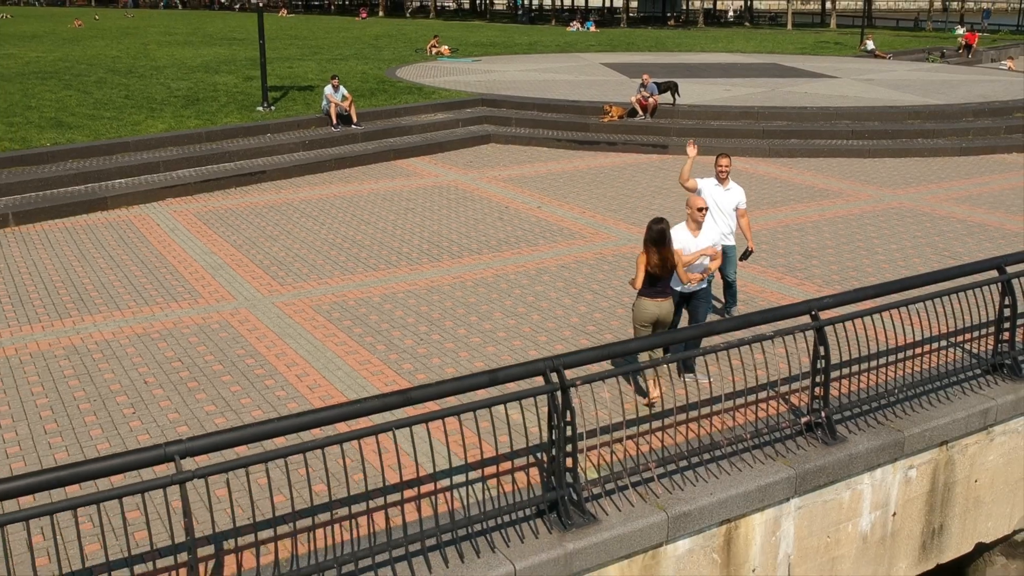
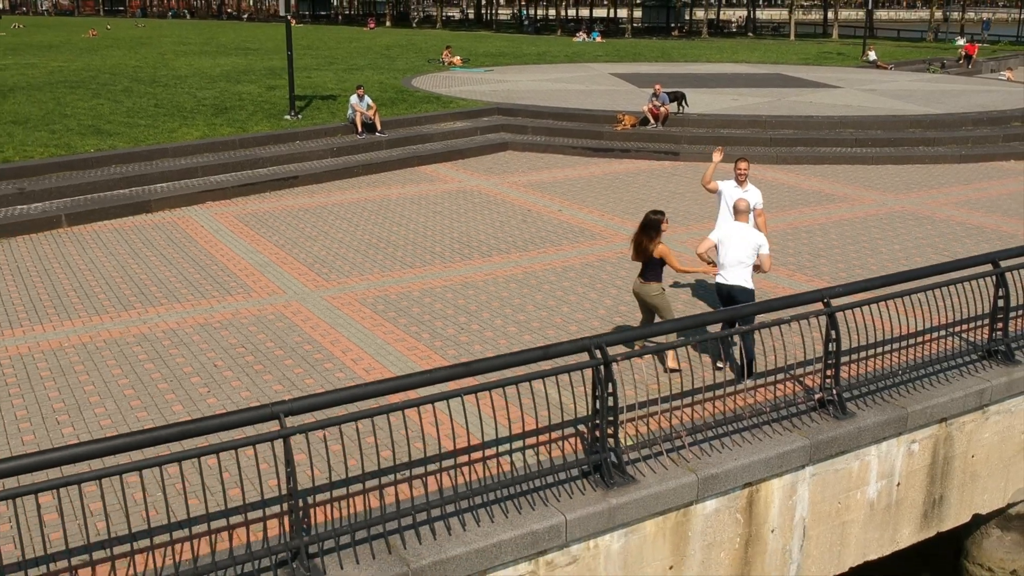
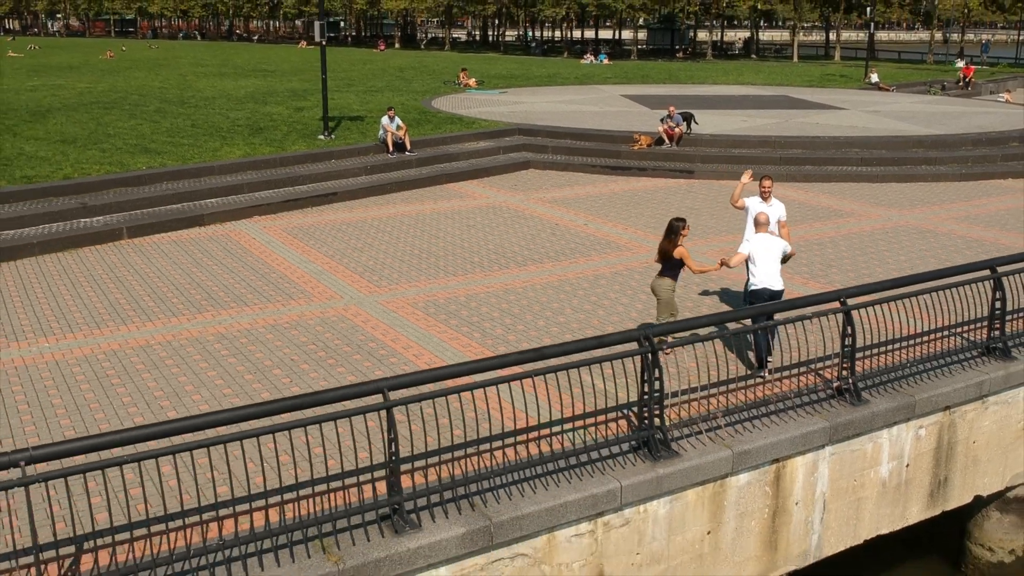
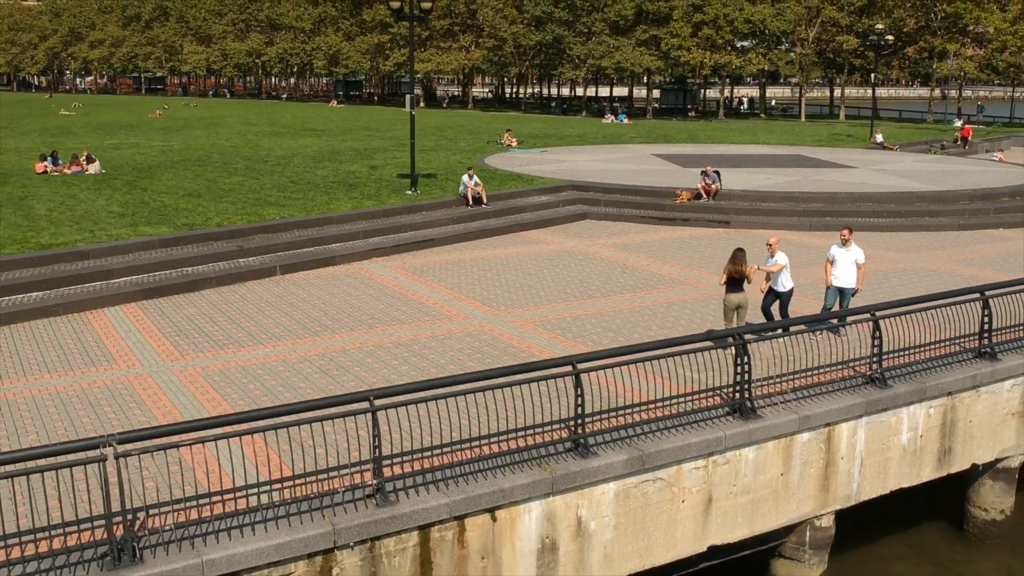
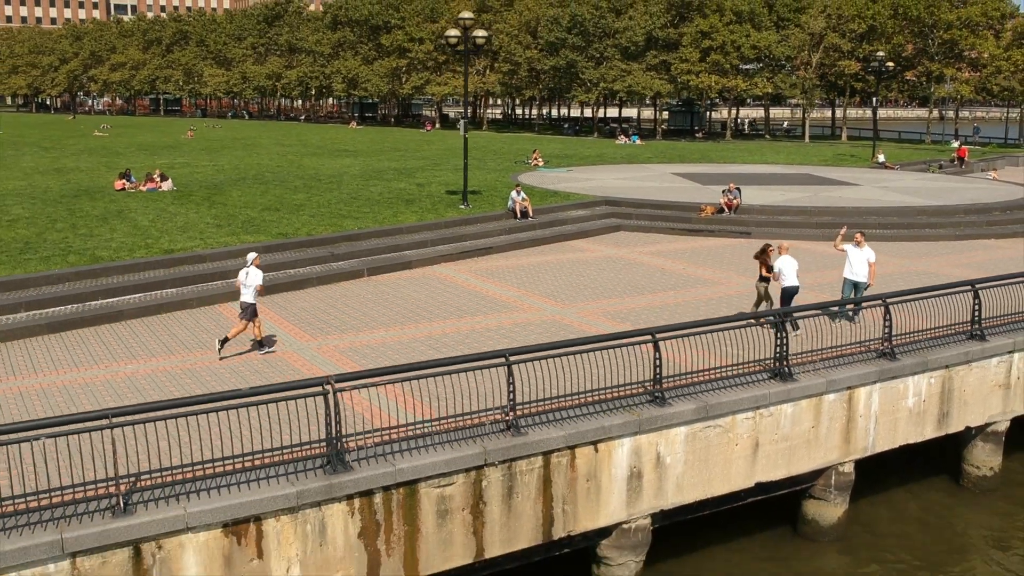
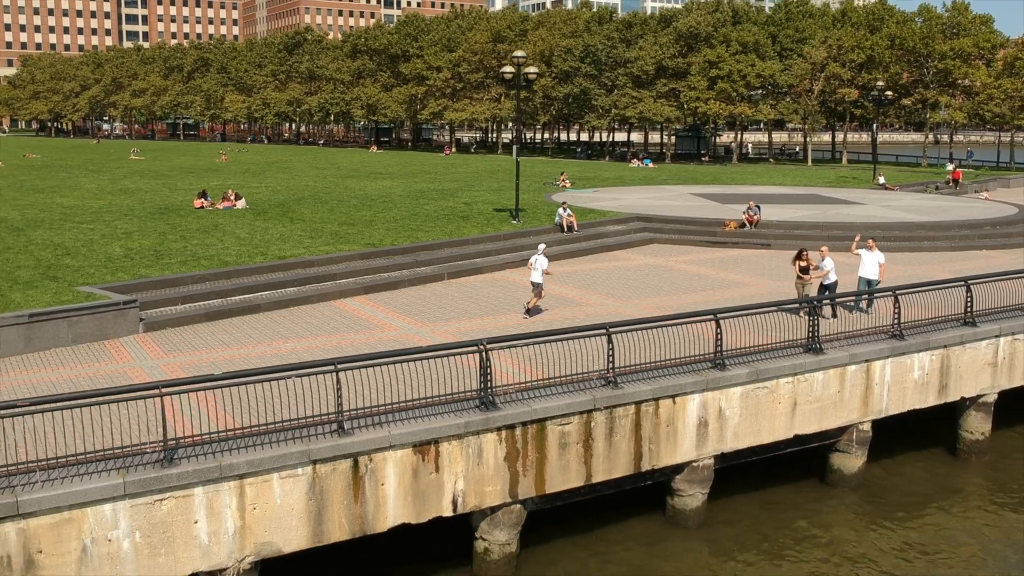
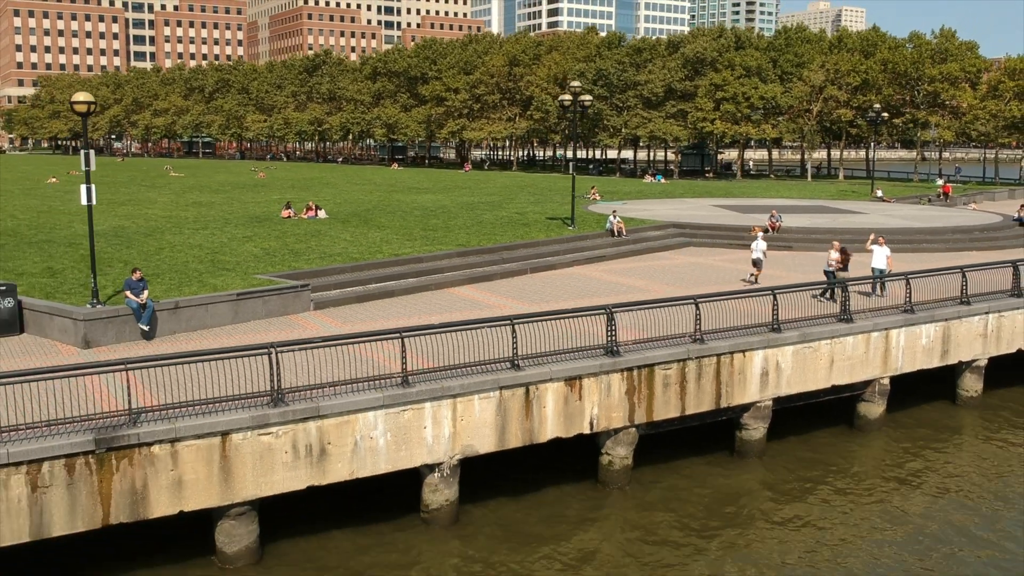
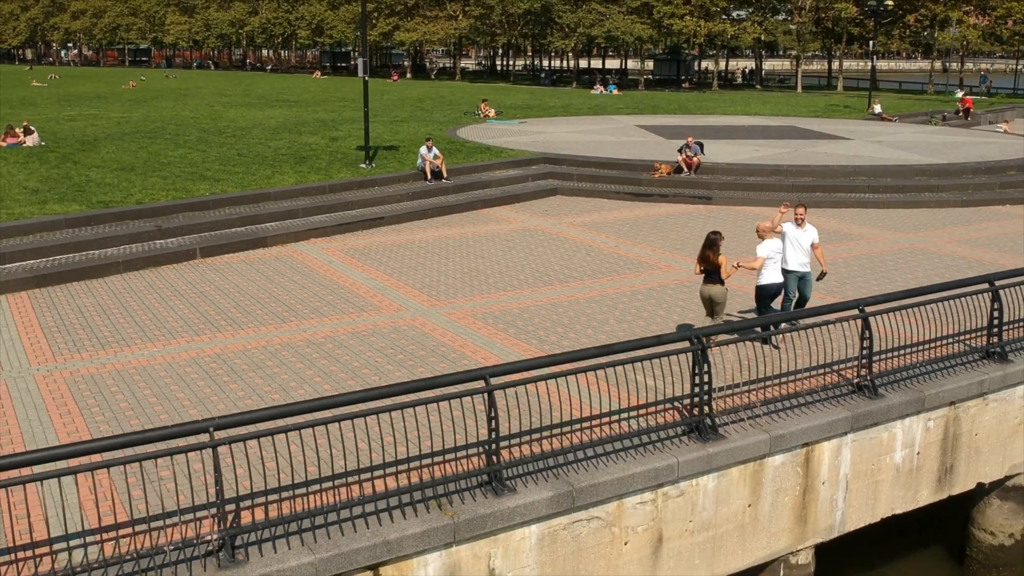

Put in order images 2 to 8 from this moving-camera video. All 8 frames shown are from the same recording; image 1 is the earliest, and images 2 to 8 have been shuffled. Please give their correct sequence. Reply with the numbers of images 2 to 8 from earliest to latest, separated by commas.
2, 3, 8, 4, 5, 6, 7
